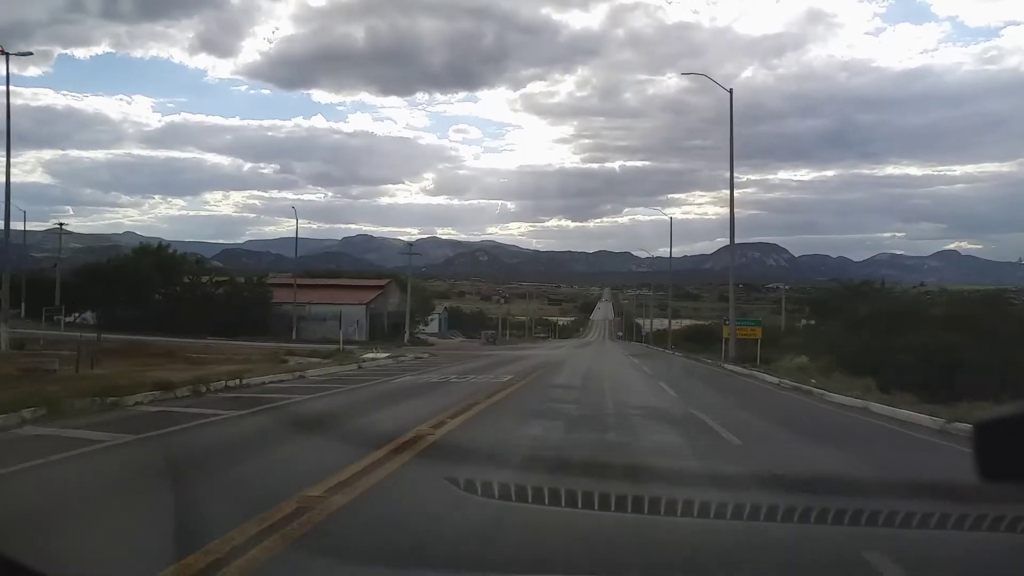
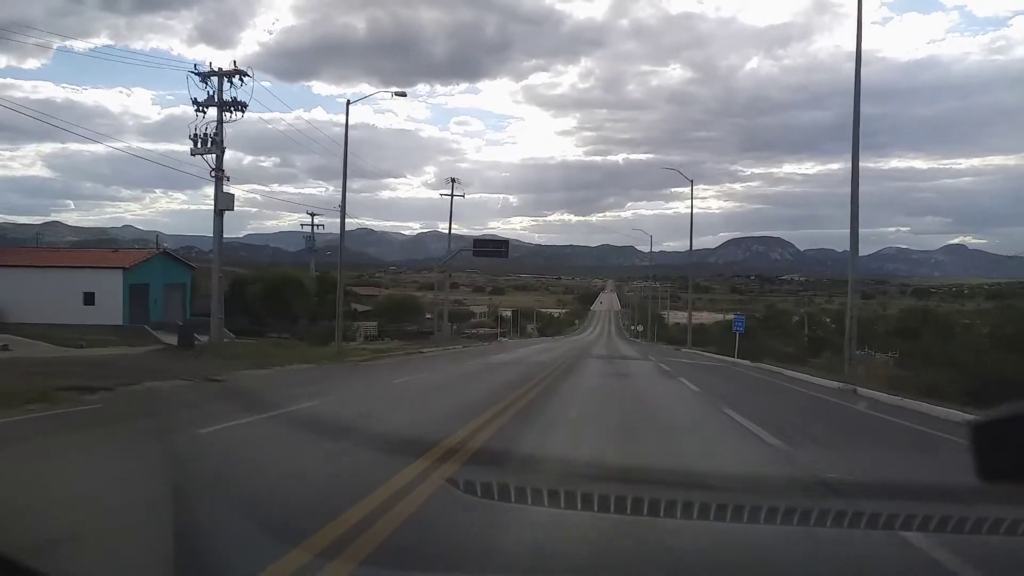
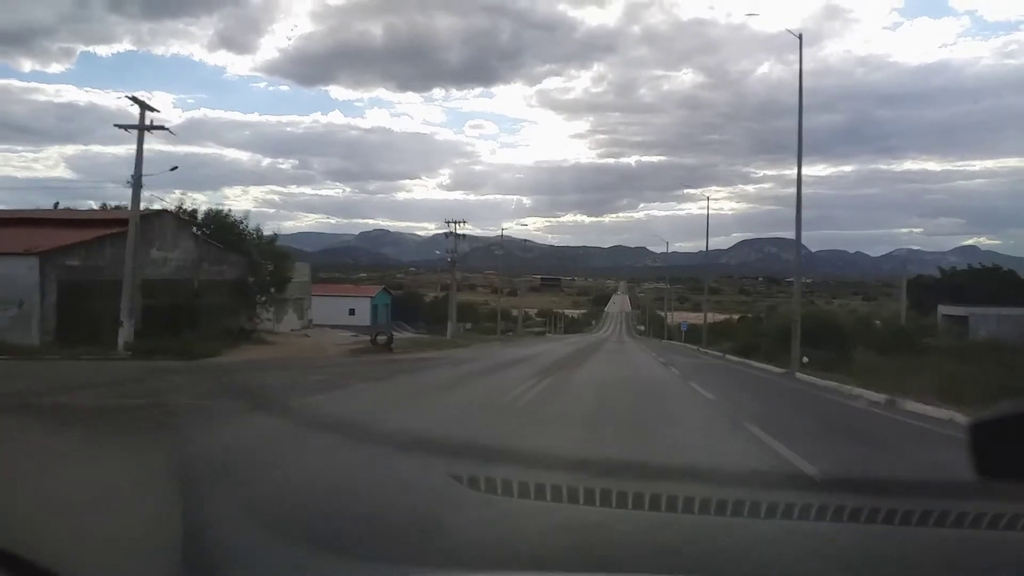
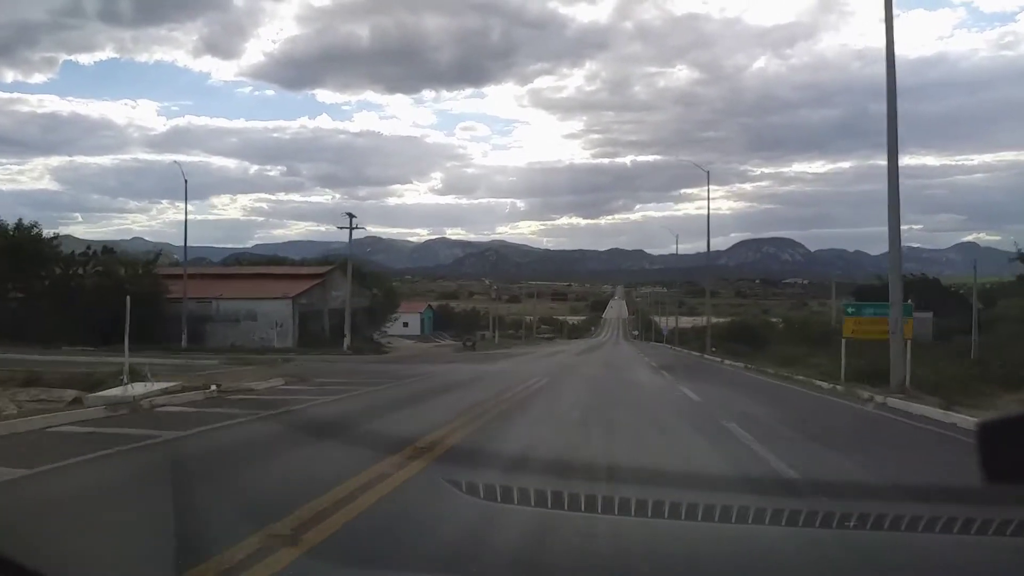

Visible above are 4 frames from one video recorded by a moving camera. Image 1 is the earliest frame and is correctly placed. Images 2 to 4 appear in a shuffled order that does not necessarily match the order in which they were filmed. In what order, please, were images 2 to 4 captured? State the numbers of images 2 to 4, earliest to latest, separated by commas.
4, 3, 2
